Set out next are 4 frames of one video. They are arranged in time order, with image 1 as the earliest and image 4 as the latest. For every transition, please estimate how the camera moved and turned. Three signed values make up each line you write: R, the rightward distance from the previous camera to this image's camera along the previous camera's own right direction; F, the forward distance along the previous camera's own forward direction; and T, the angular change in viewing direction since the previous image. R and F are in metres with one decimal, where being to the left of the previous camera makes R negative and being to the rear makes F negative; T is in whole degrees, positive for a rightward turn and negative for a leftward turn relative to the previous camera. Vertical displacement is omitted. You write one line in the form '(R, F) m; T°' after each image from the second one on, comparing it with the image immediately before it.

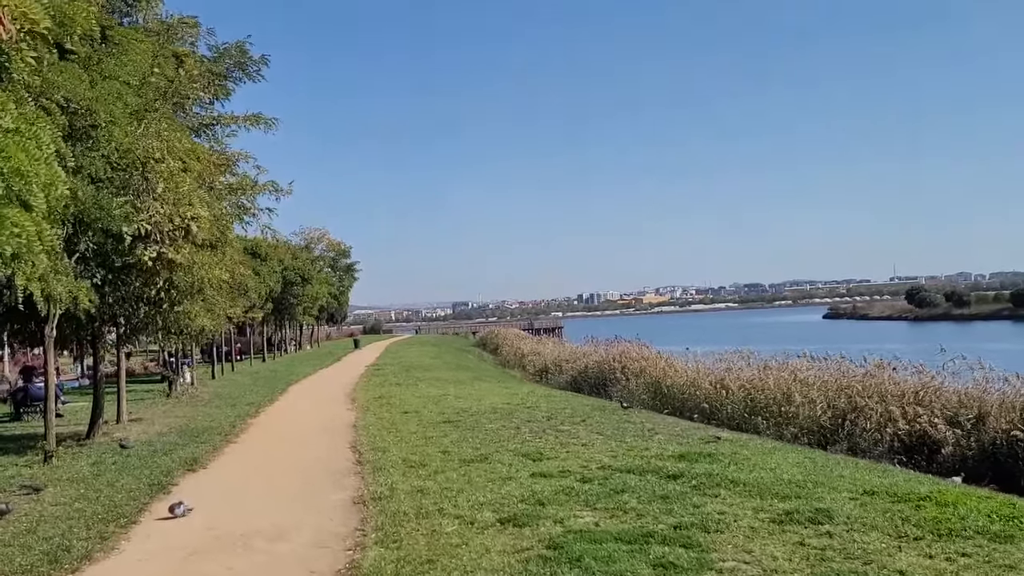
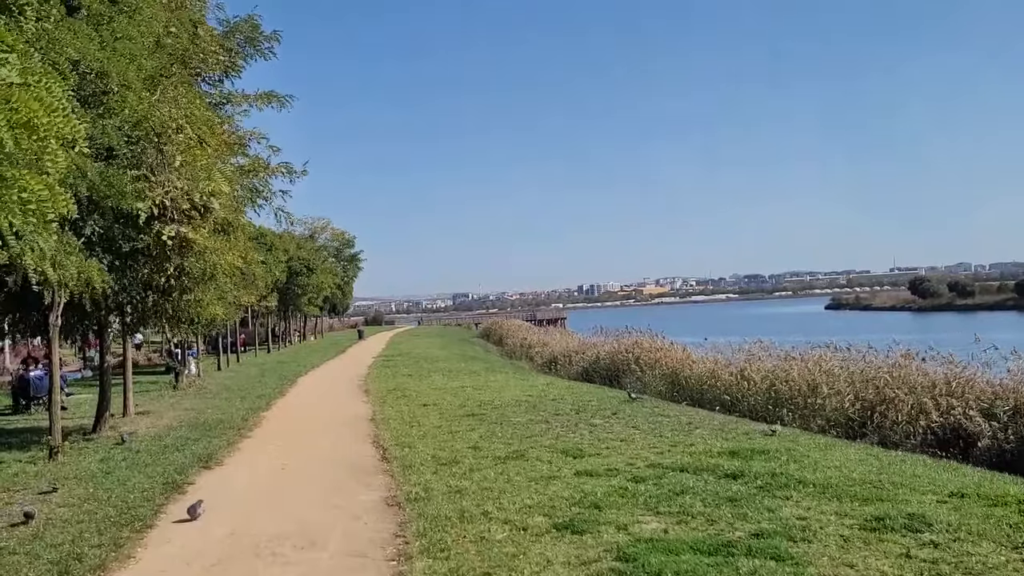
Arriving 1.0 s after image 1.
(-0.5, +0.7) m; 0°
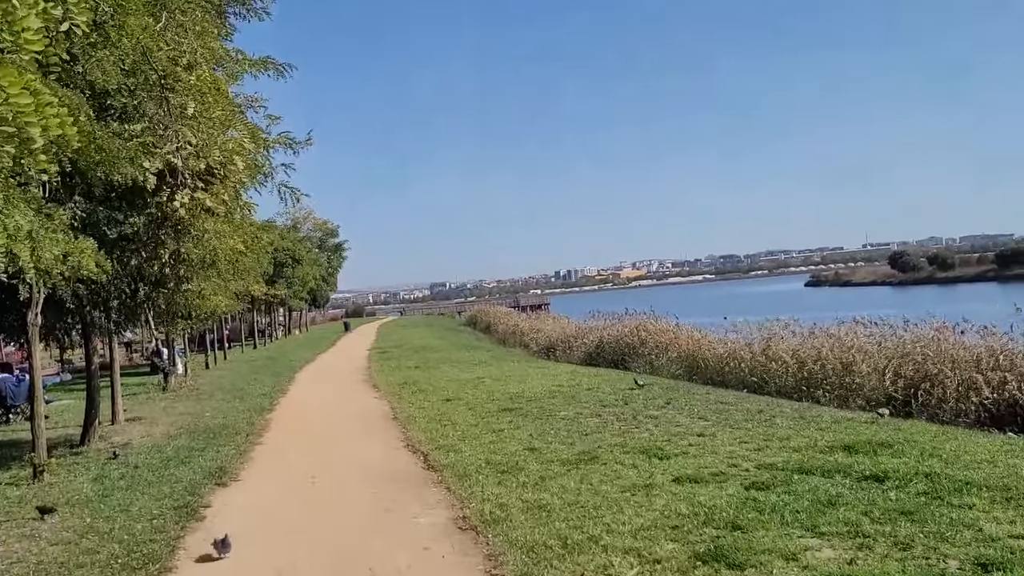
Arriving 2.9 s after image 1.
(-0.9, +1.6) m; +1°
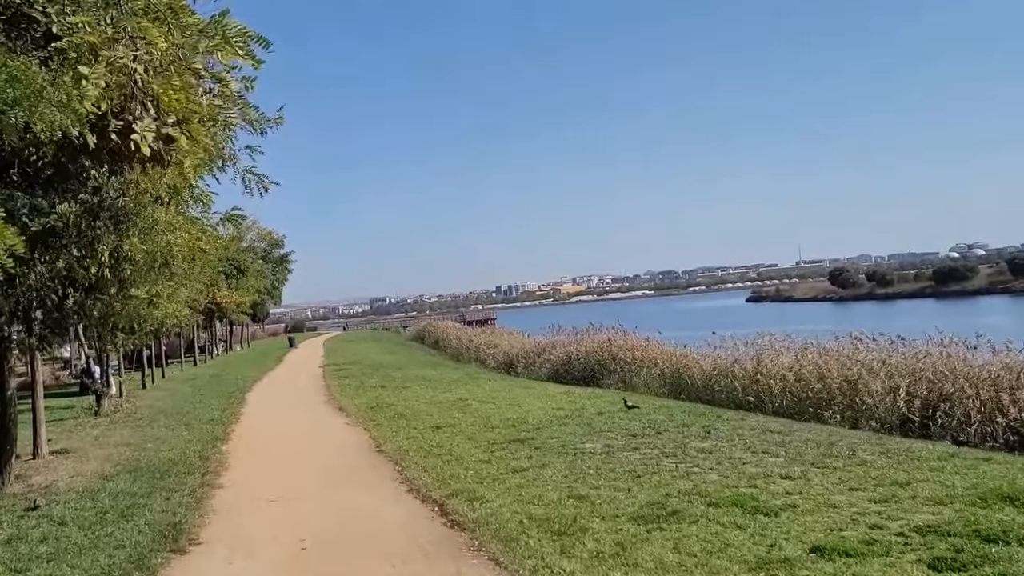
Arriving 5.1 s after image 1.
(-0.9, +2.1) m; +4°
